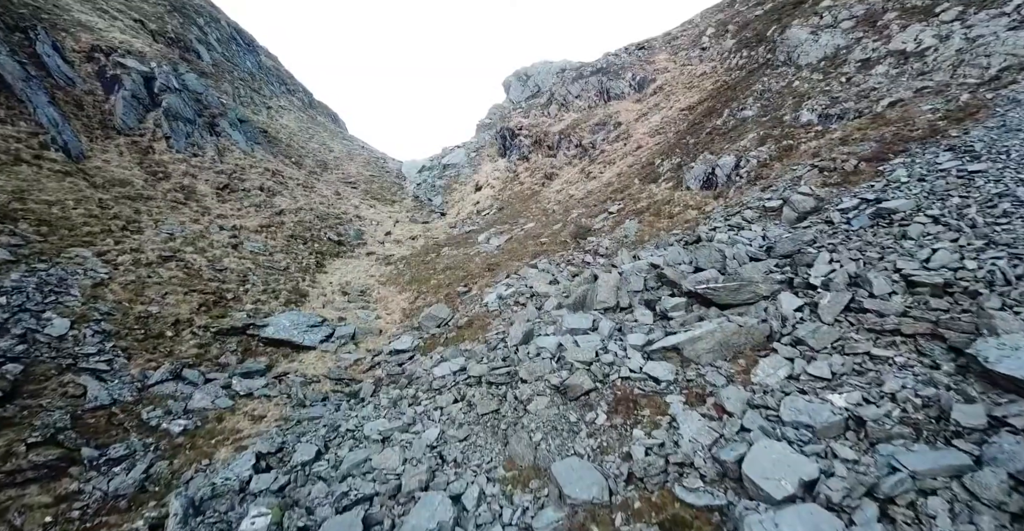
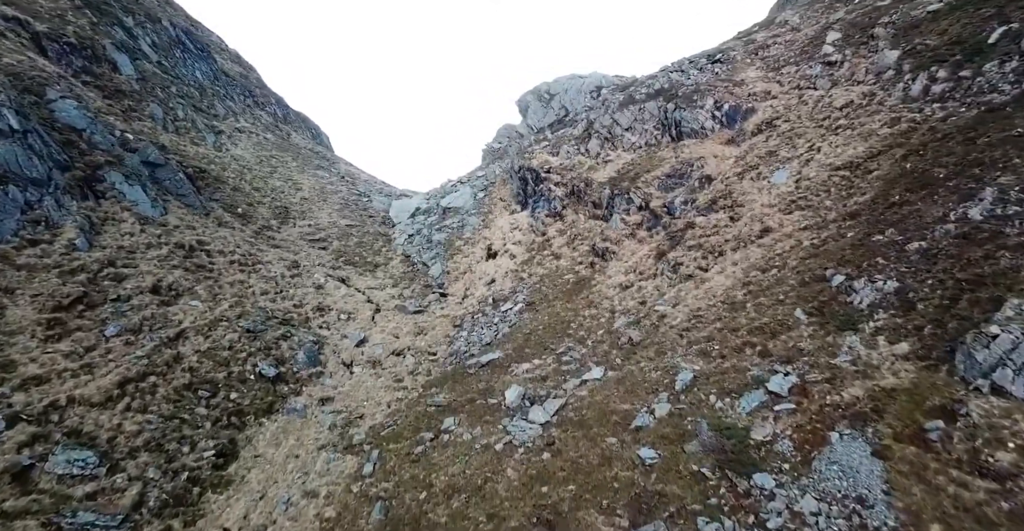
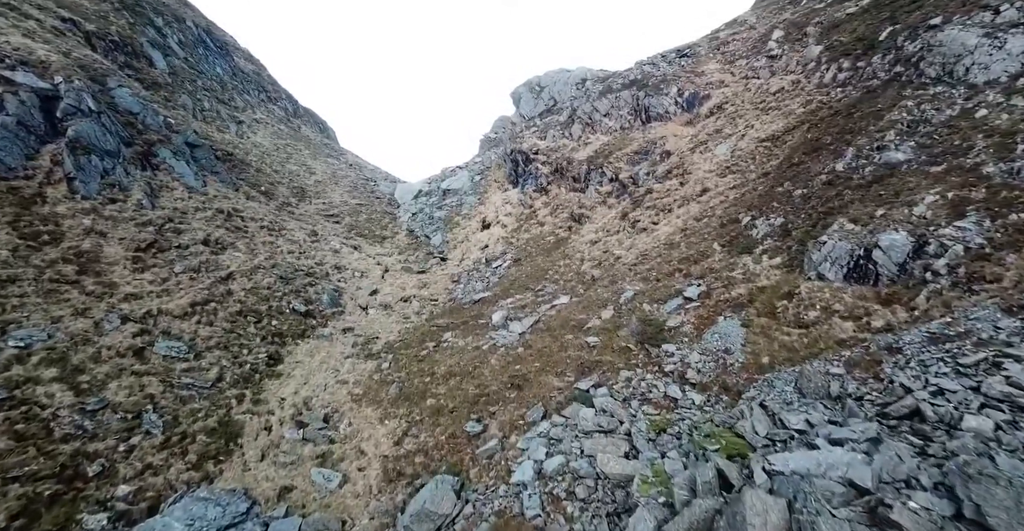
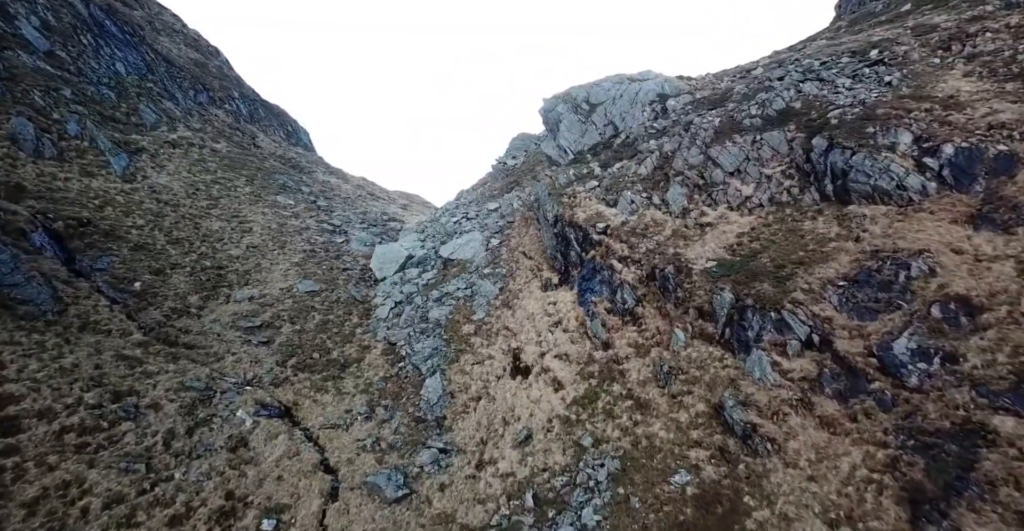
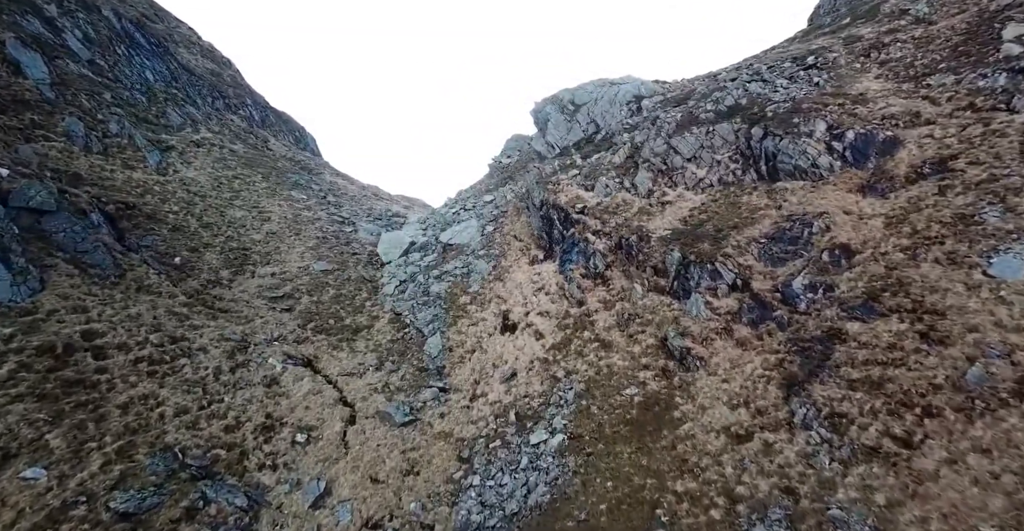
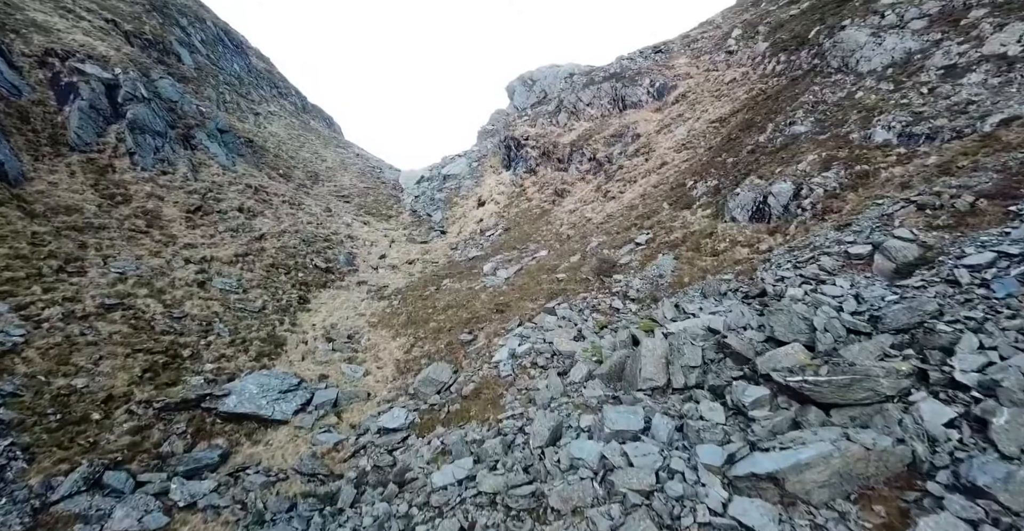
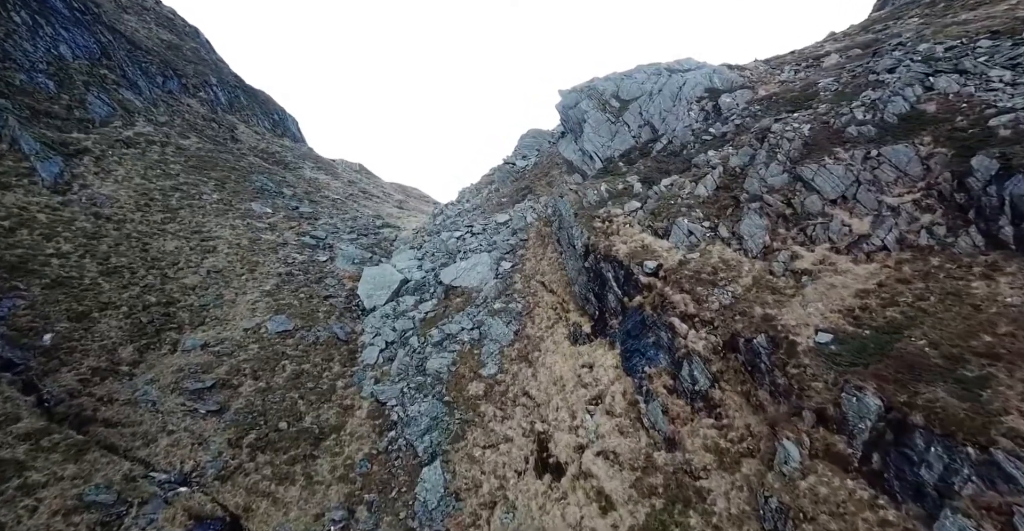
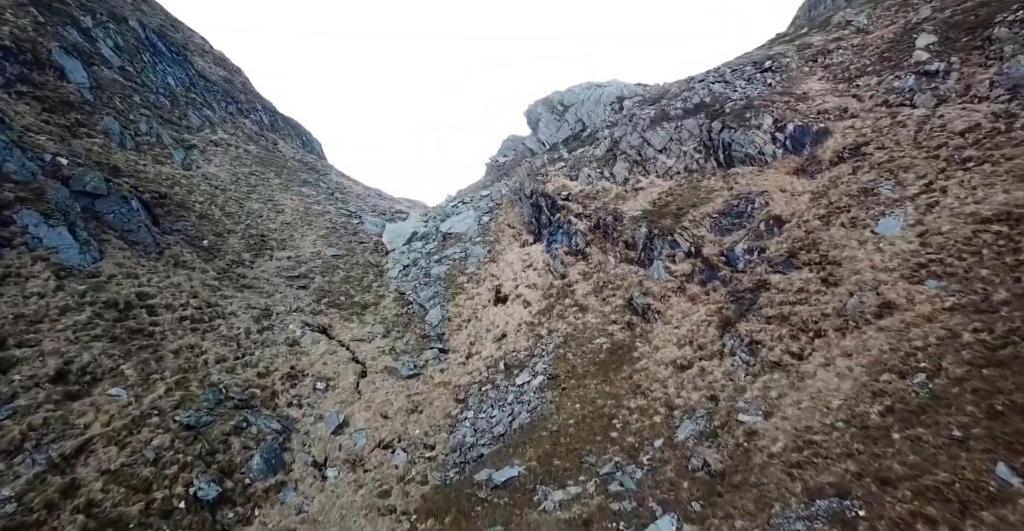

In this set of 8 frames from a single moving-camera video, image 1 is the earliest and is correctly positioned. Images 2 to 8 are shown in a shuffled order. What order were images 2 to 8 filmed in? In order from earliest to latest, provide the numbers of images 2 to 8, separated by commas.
6, 3, 2, 8, 5, 4, 7
